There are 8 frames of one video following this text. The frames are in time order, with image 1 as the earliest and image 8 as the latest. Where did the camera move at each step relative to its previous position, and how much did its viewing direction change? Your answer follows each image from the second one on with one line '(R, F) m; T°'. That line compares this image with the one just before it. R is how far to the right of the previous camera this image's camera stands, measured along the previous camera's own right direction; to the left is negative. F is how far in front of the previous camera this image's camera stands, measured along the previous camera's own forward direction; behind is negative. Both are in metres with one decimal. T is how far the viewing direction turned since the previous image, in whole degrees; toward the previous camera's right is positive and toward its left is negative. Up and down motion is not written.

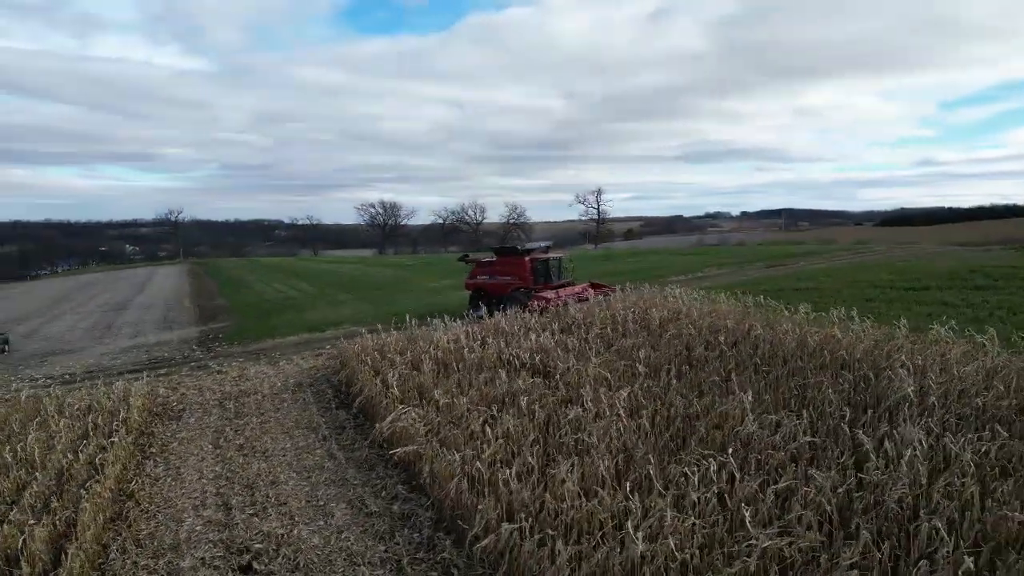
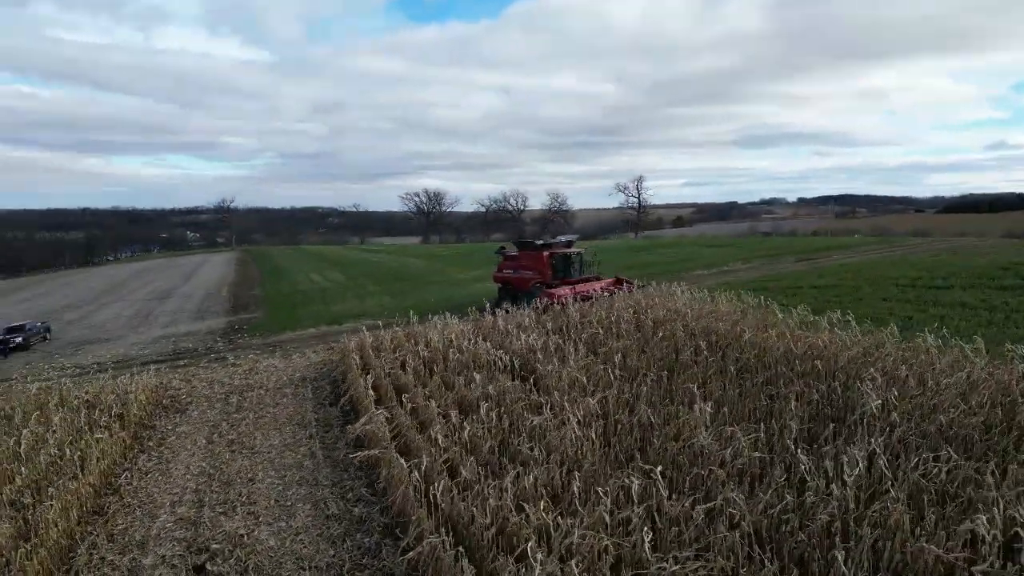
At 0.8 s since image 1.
(+0.9, 0.0) m; -4°
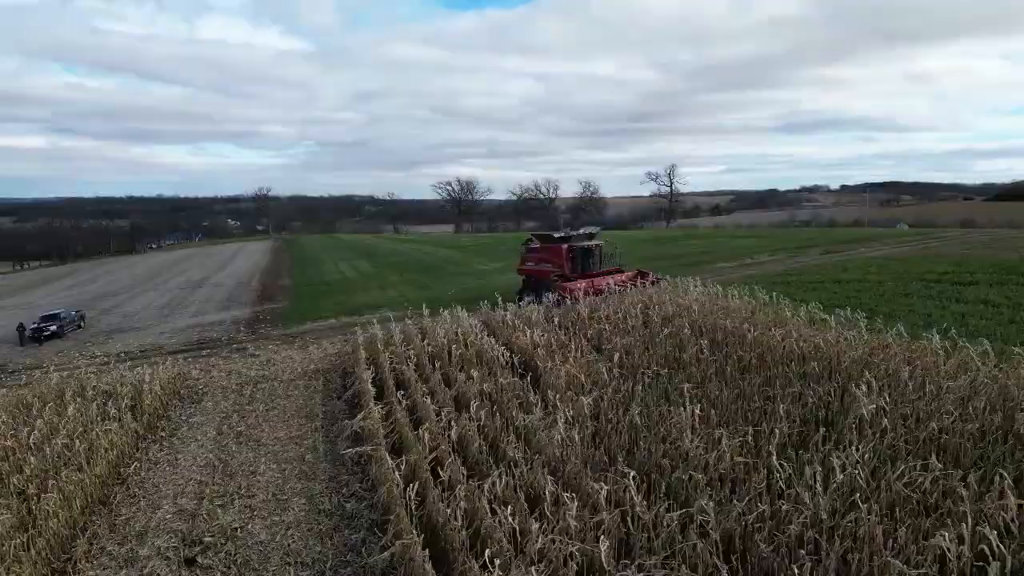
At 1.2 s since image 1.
(+0.5, 0.0) m; -3°
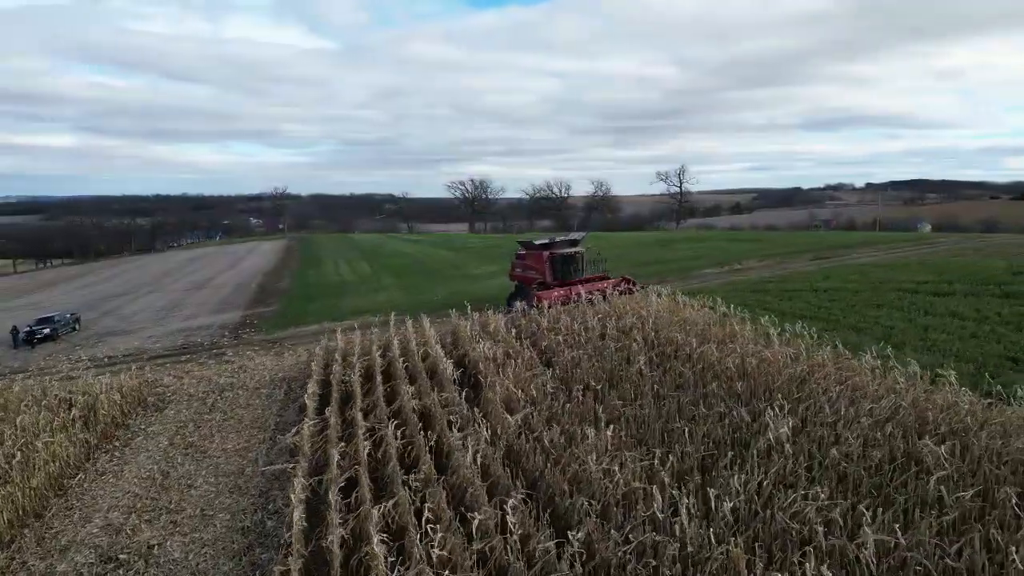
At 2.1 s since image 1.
(+1.0, 0.0) m; -1°
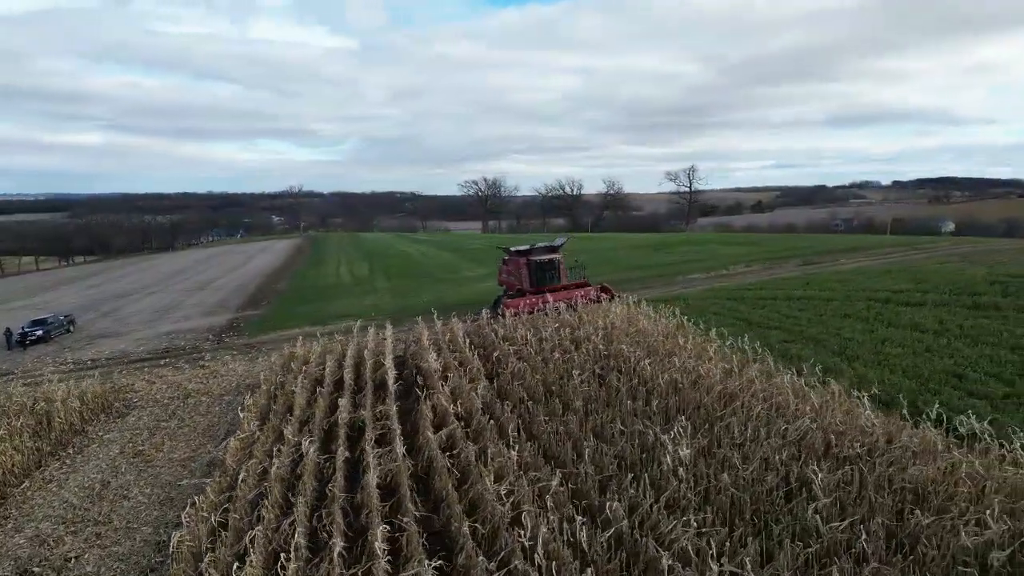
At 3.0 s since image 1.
(+1.1, 0.0) m; -1°
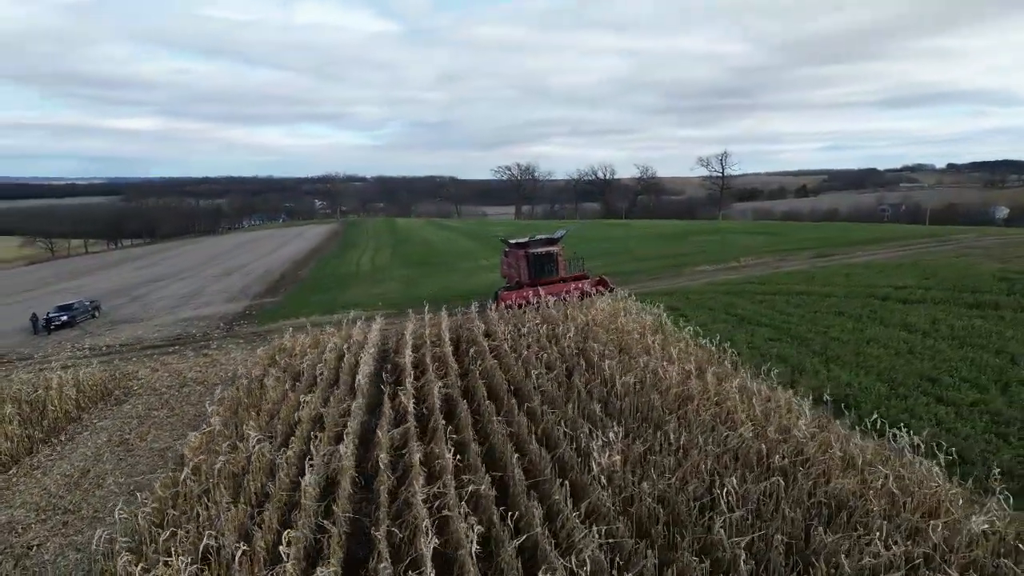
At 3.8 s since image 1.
(+1.0, 0.0) m; -3°
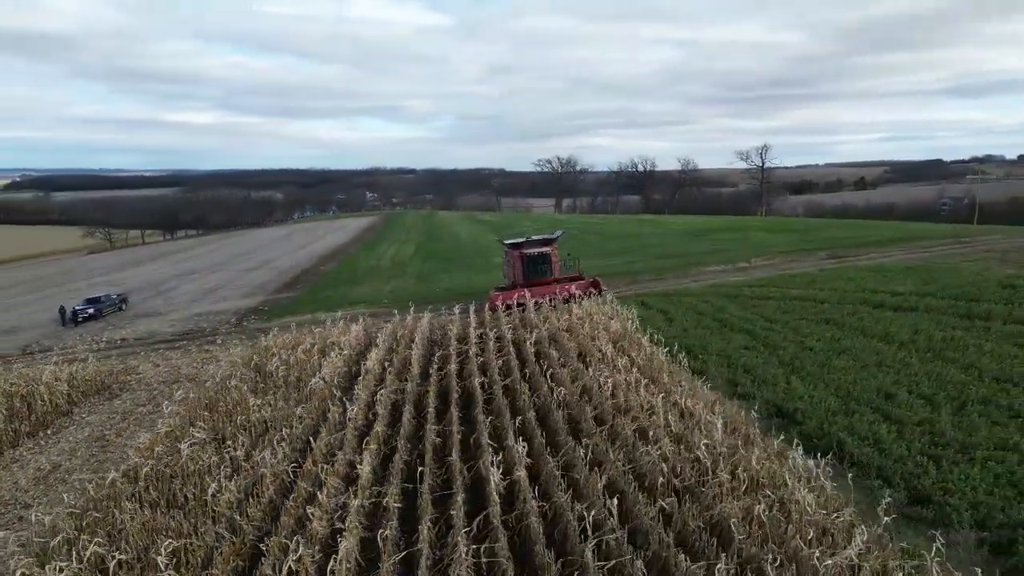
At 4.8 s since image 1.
(+1.3, 0.0) m; -4°
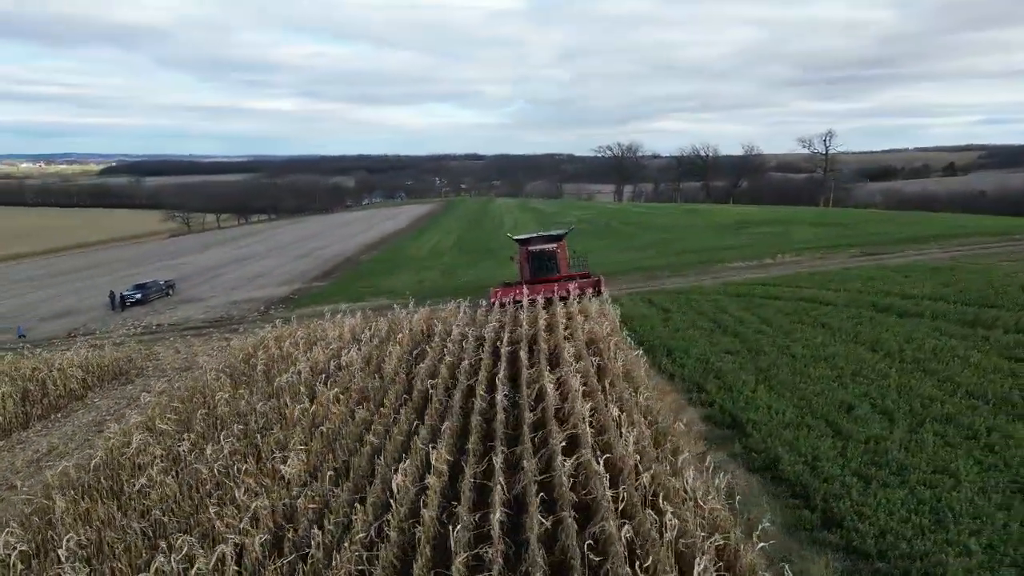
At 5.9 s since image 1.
(+1.4, 0.0) m; -5°
